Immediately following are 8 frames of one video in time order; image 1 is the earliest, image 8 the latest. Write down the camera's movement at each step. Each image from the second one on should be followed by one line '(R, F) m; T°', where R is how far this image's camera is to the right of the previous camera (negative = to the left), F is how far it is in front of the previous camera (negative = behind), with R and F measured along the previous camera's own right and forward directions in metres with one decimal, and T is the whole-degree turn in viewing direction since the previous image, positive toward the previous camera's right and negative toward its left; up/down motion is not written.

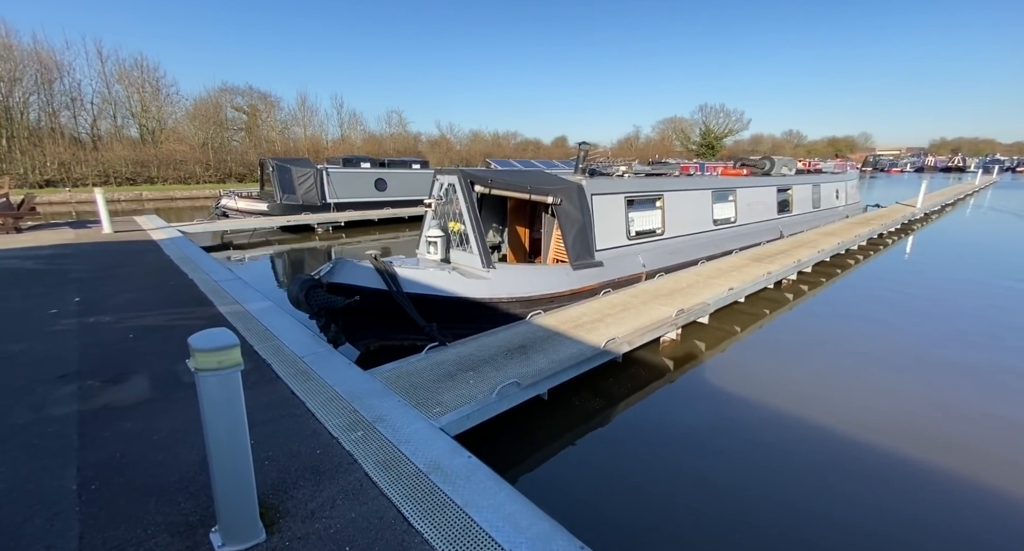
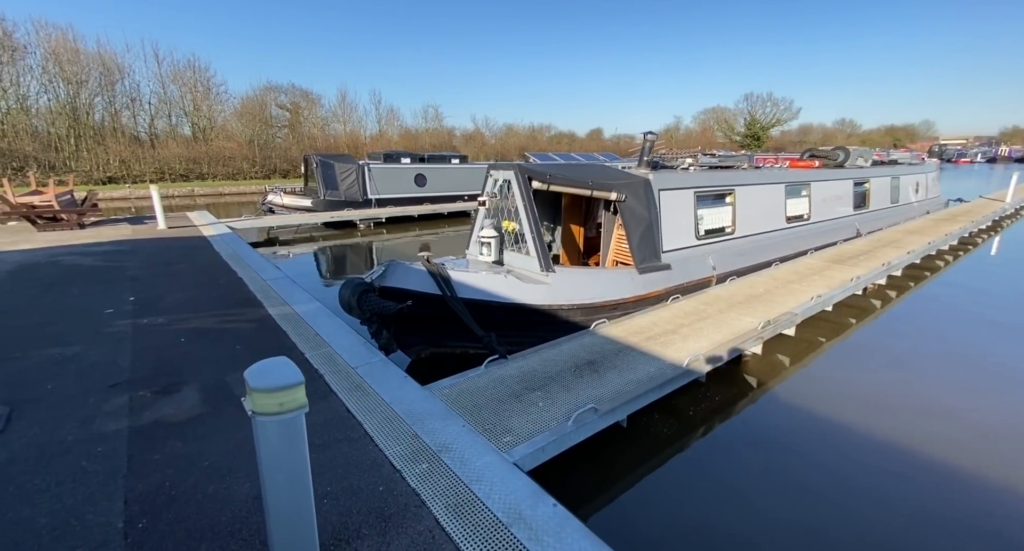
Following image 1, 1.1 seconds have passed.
(-0.3, +0.4) m; -4°
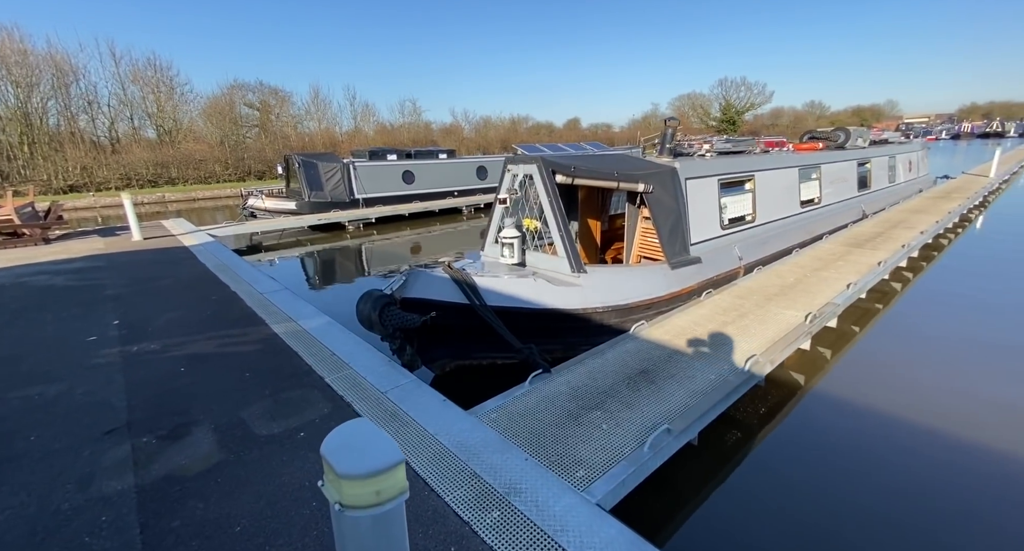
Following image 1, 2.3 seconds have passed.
(-0.5, +0.4) m; +2°
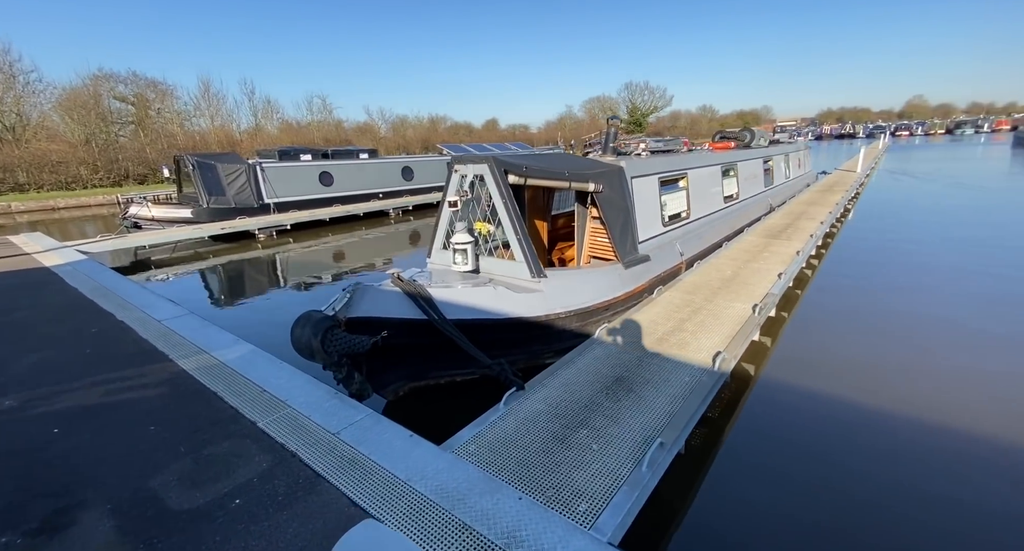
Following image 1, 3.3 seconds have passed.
(-0.3, +0.4) m; +10°
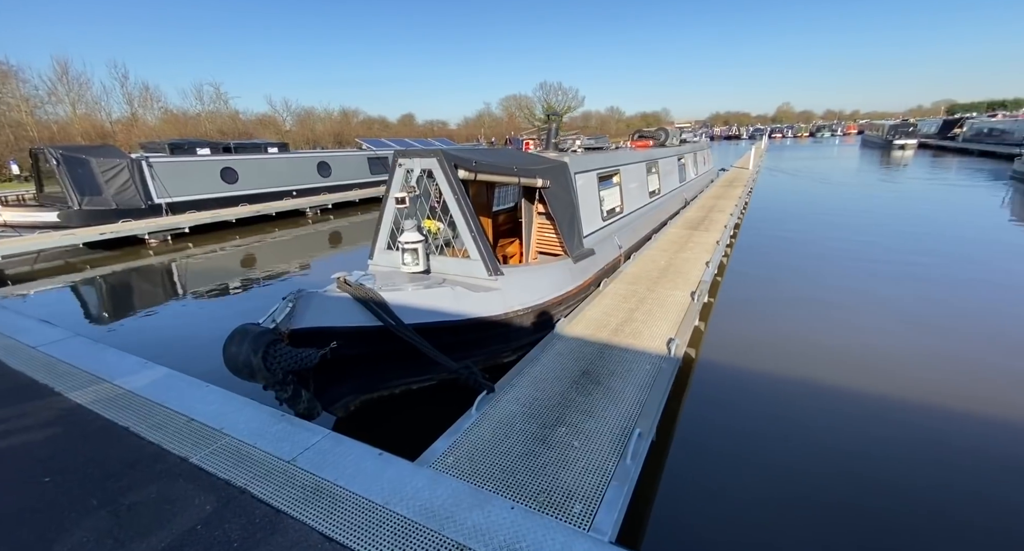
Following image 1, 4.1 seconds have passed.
(-0.3, +0.2) m; +10°
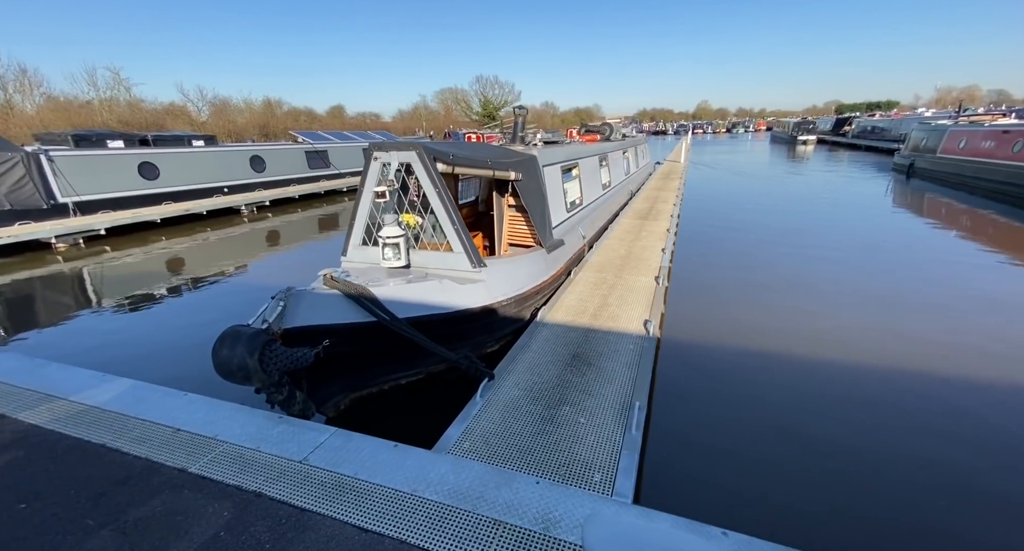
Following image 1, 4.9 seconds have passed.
(-0.4, -0.1) m; +8°
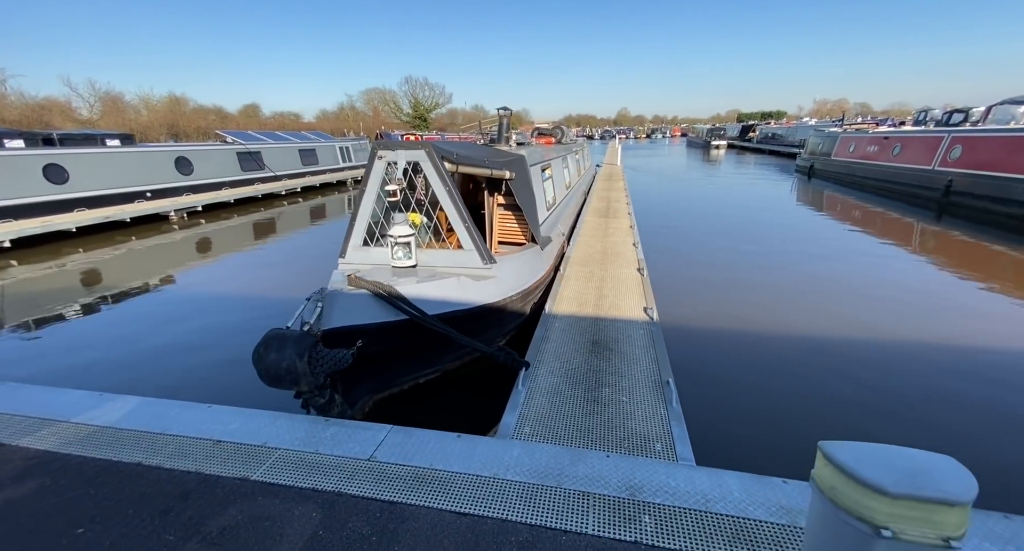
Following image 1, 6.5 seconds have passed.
(-0.8, -0.1) m; +9°
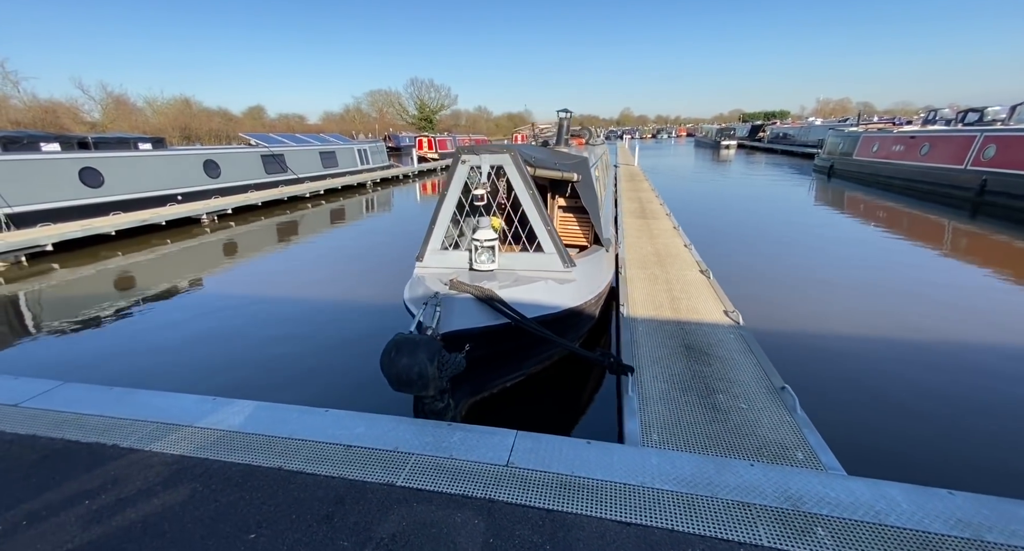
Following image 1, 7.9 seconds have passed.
(-0.8, 0.0) m; 0°
